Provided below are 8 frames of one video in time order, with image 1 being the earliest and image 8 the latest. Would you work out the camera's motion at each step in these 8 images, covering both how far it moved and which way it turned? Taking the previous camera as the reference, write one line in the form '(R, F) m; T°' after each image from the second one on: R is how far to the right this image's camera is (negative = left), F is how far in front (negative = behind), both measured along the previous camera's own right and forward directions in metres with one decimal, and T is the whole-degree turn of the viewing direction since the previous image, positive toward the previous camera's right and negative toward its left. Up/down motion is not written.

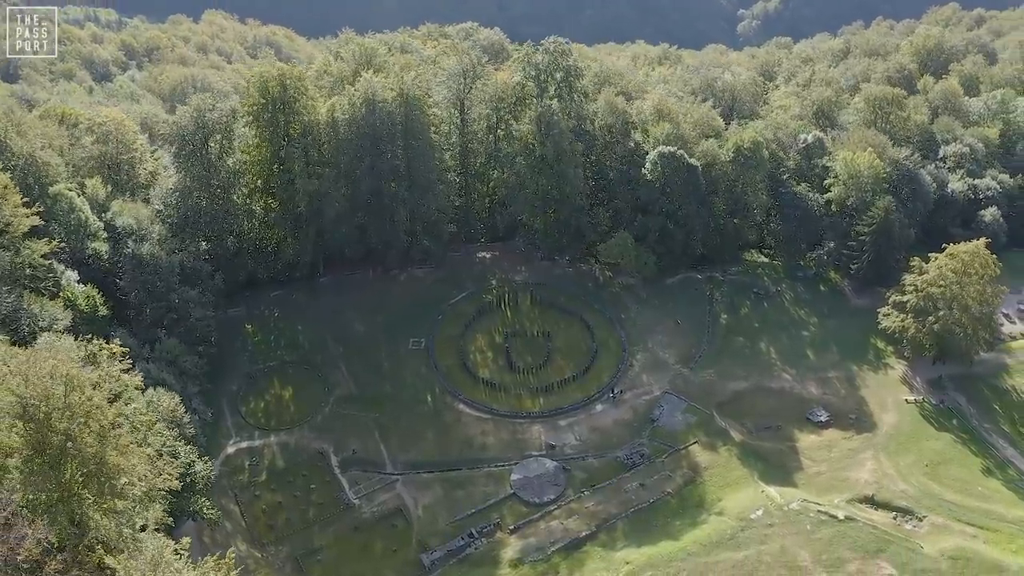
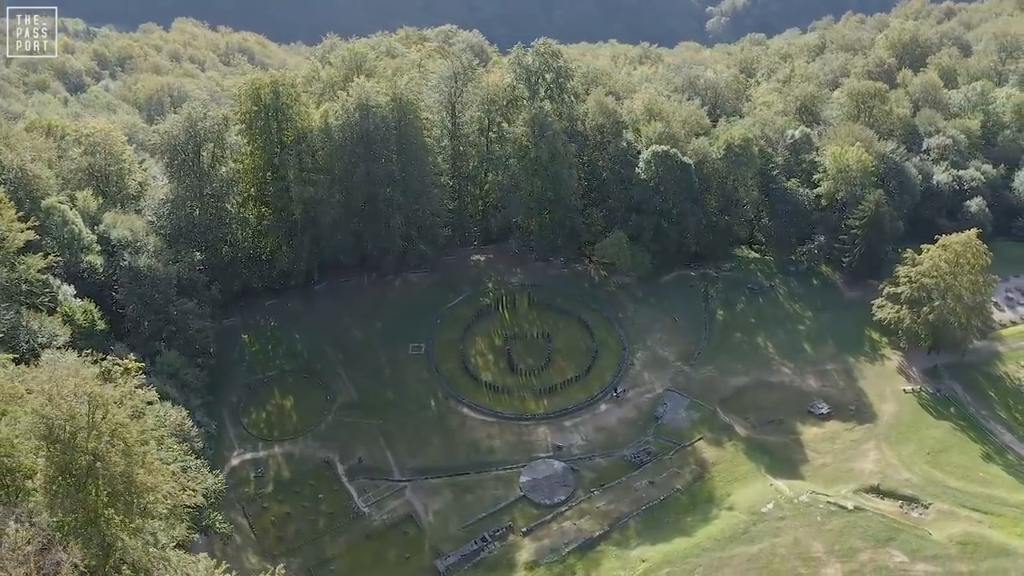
(-1.7, +0.1) m; +2°
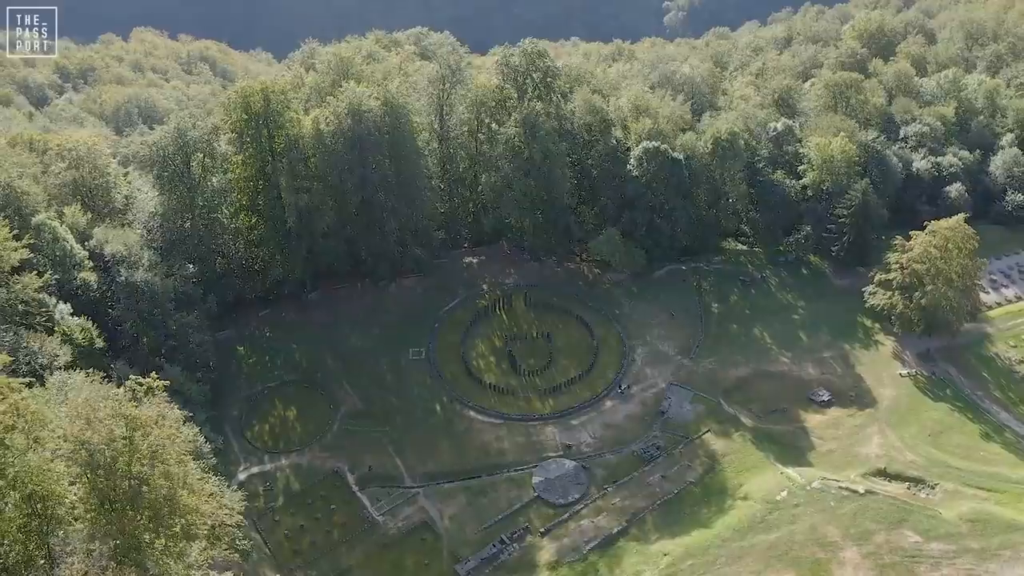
(-2.4, +0.2) m; +2°
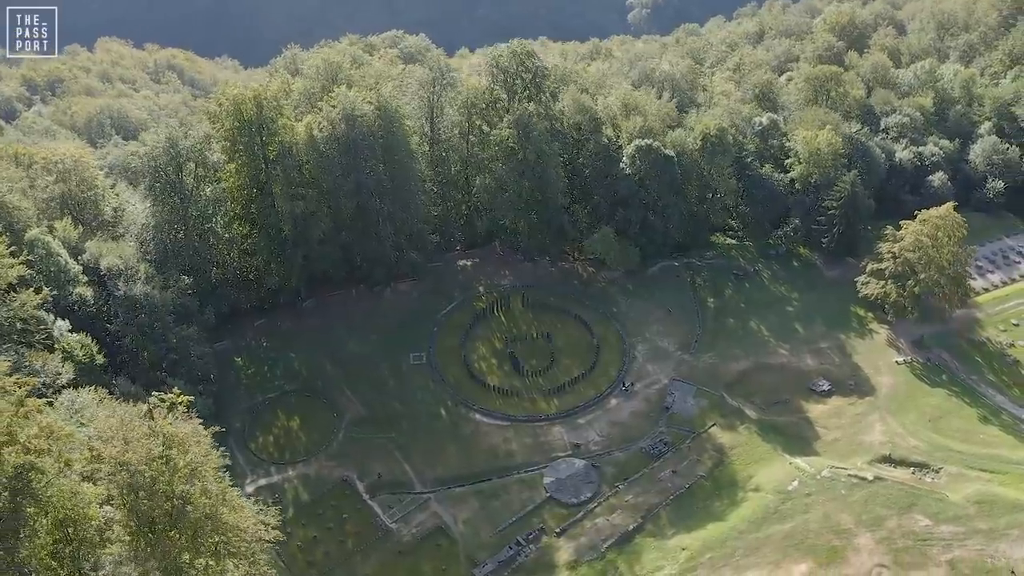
(-2.0, +0.1) m; +2°
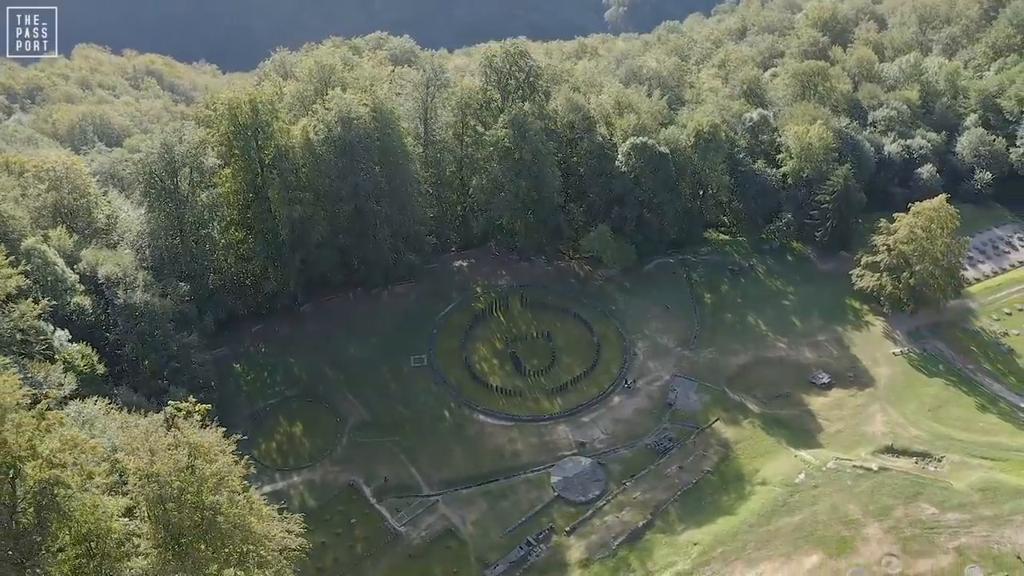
(-1.3, +0.1) m; +1°
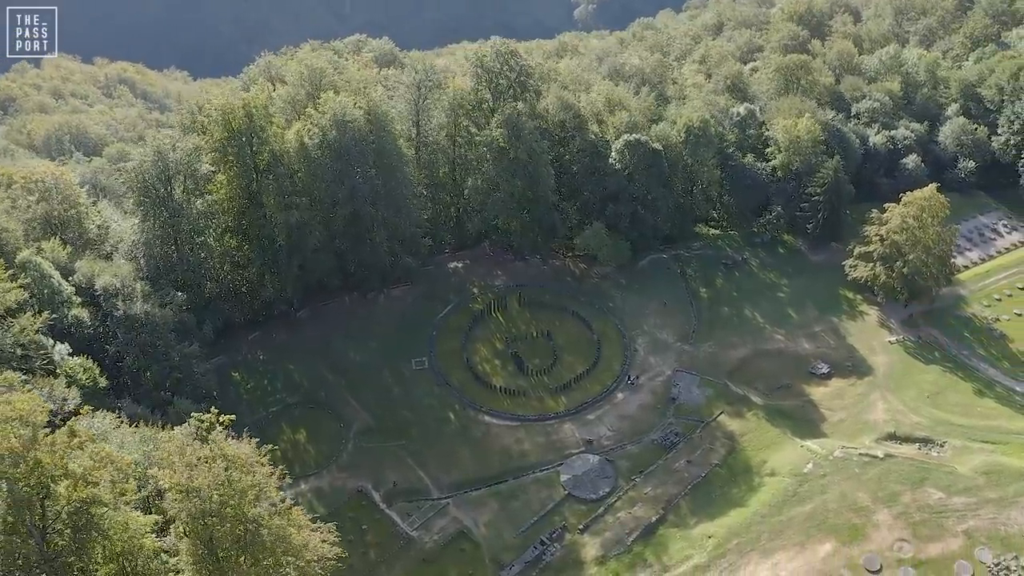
(-1.7, +0.1) m; +2°
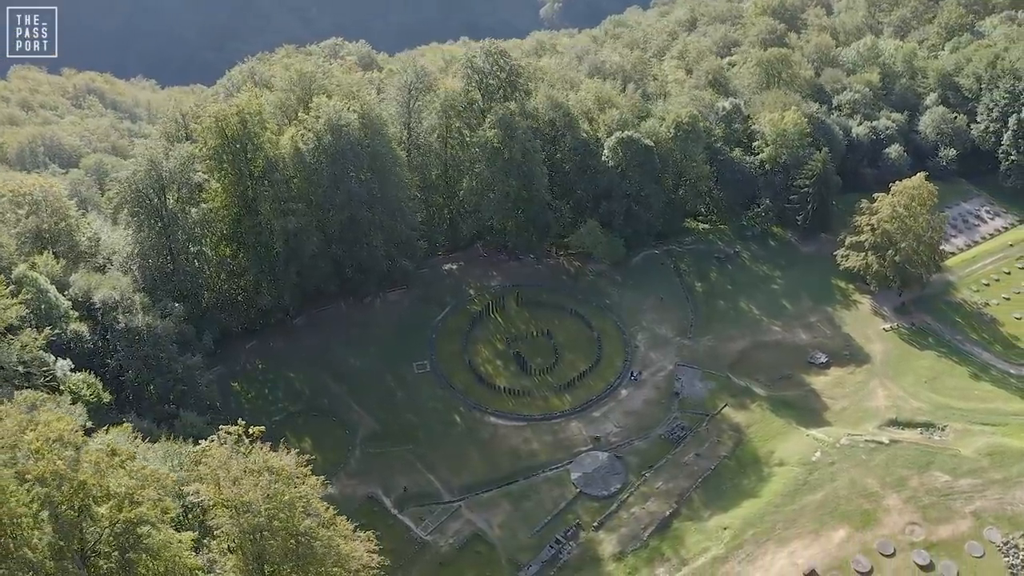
(-1.9, +0.1) m; +2°
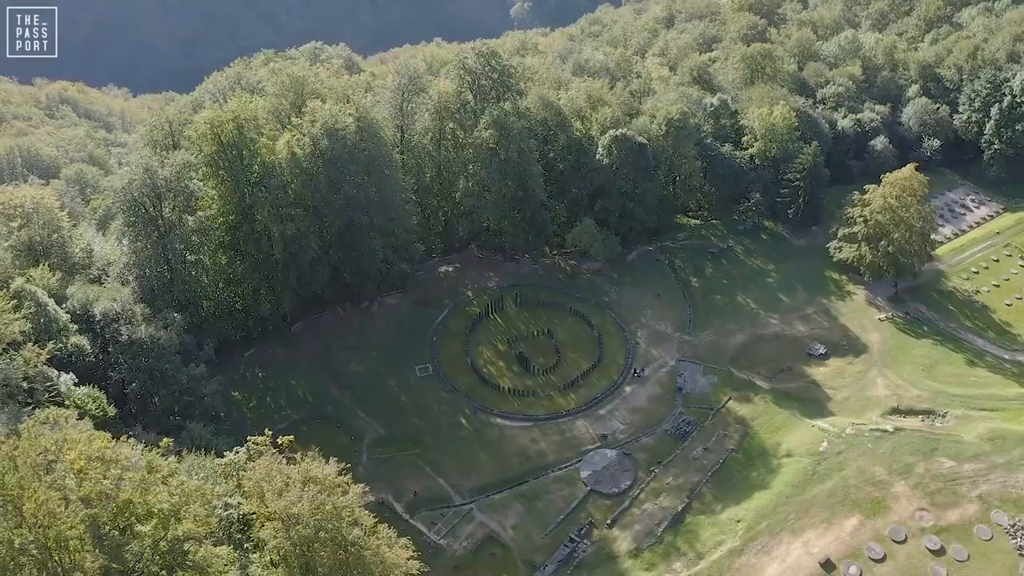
(-1.7, 0.0) m; +2°
